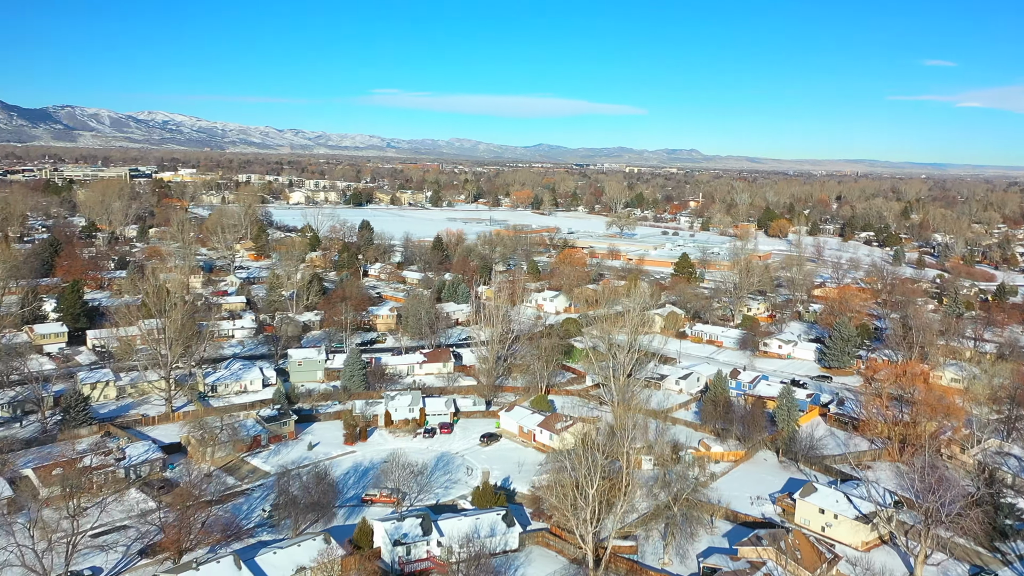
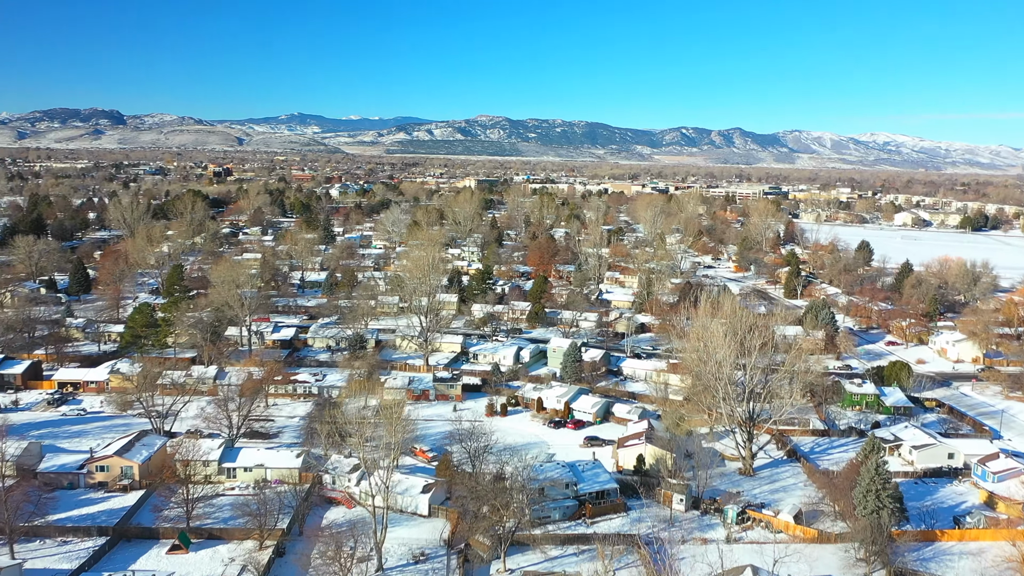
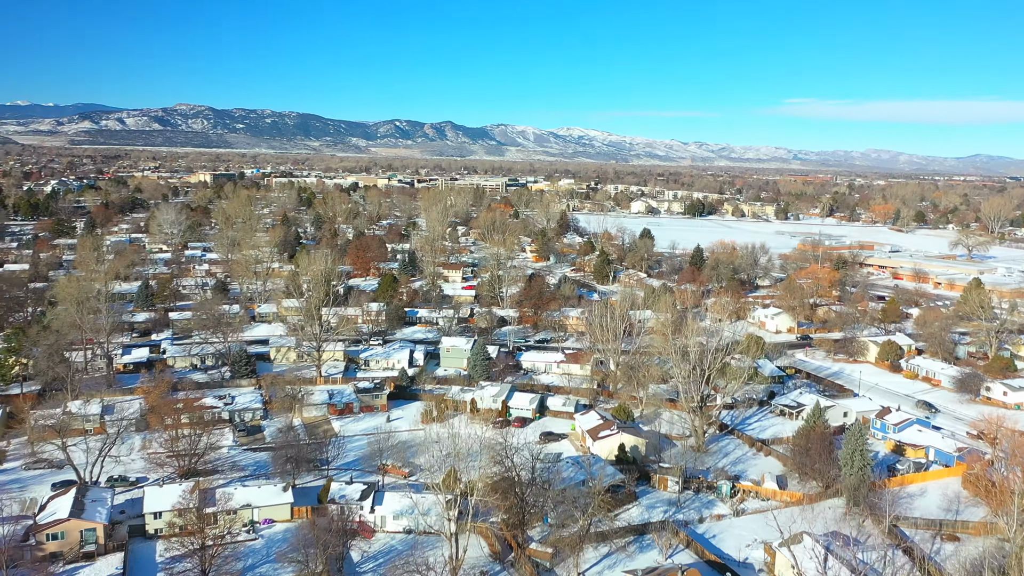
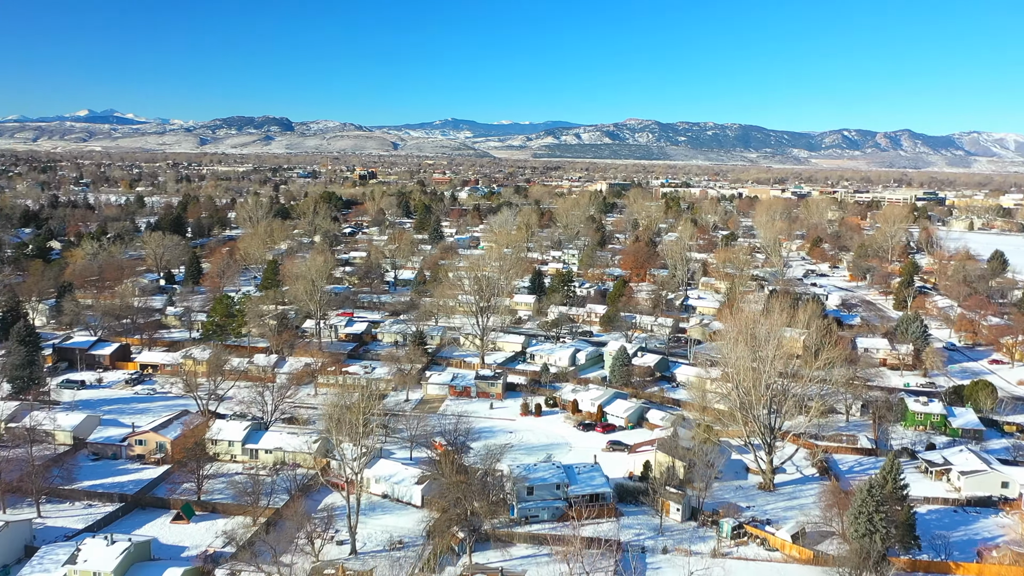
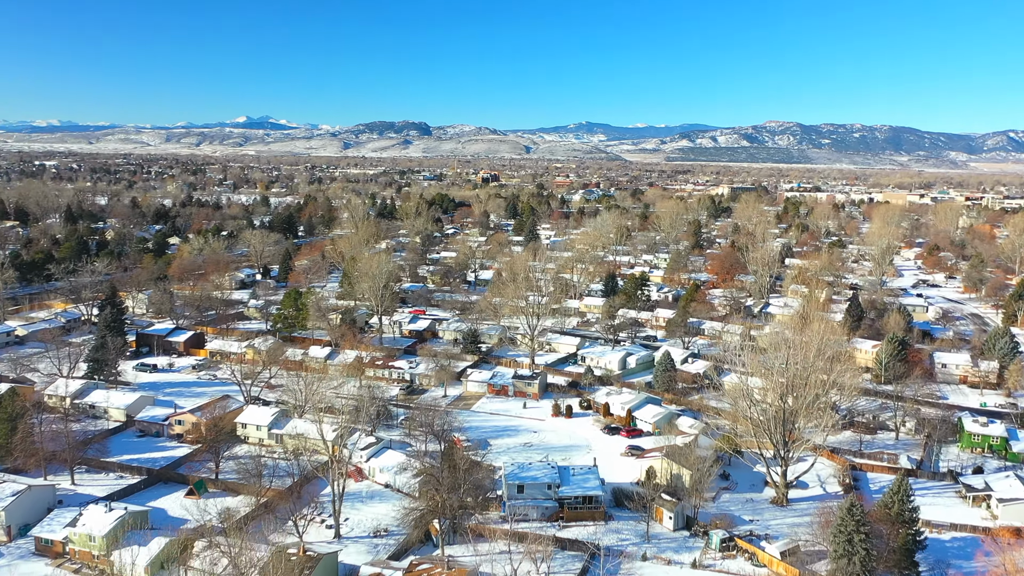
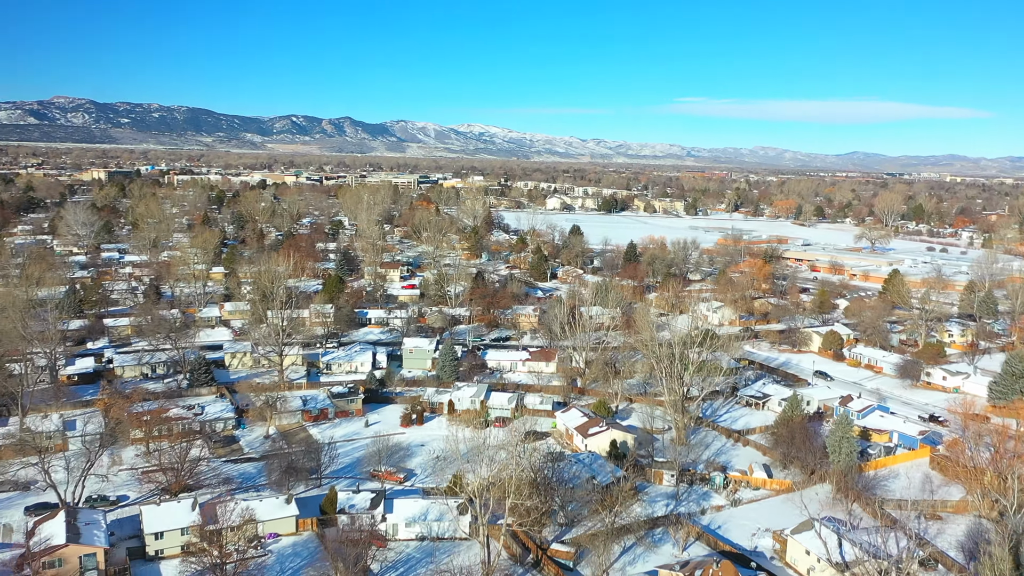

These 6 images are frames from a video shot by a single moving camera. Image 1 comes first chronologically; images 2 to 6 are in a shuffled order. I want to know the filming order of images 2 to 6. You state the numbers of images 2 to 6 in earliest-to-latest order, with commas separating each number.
6, 3, 2, 4, 5
